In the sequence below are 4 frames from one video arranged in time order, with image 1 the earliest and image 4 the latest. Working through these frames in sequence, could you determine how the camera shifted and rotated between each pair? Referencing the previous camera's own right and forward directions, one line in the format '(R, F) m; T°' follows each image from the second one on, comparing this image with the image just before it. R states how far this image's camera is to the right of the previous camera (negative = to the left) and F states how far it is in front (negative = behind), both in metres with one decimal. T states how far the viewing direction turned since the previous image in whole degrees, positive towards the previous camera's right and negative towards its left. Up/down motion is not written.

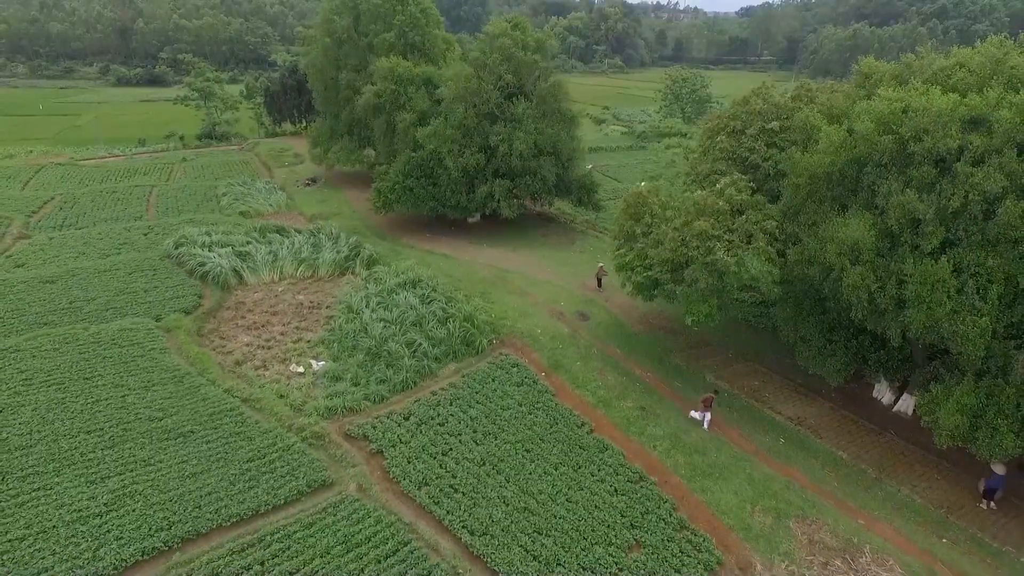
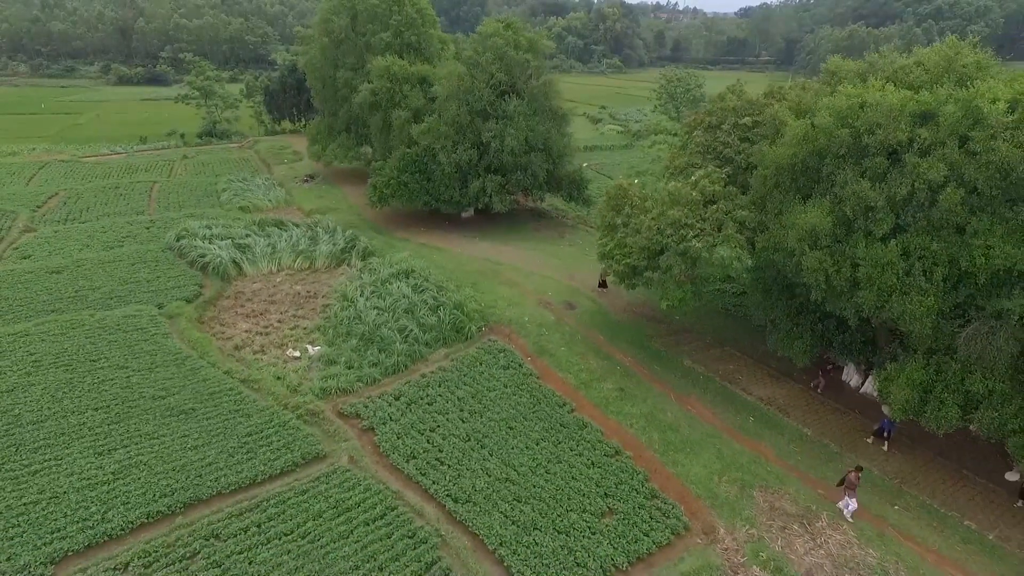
(+0.5, -1.0) m; 0°
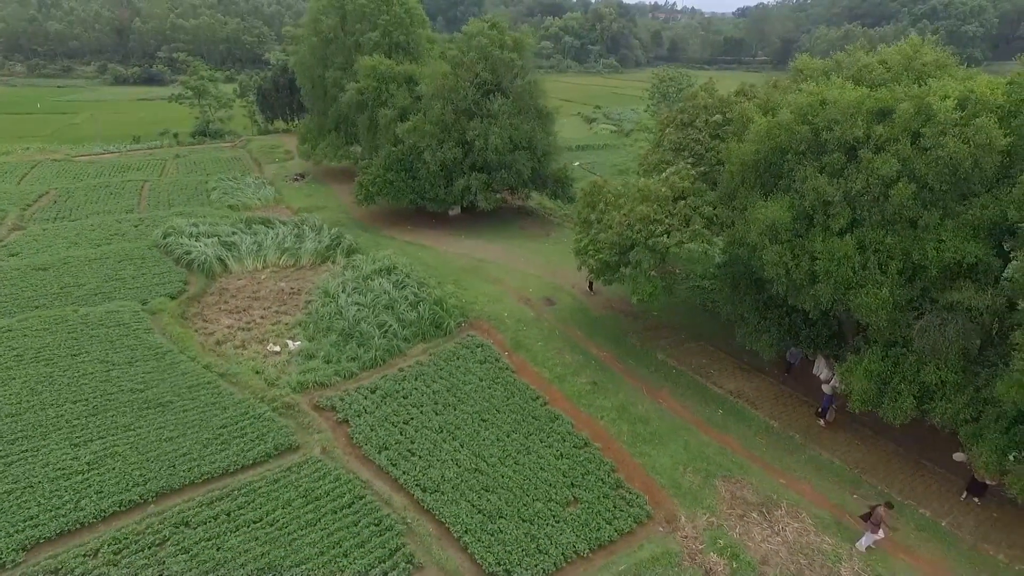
(+0.8, -0.3) m; 0°
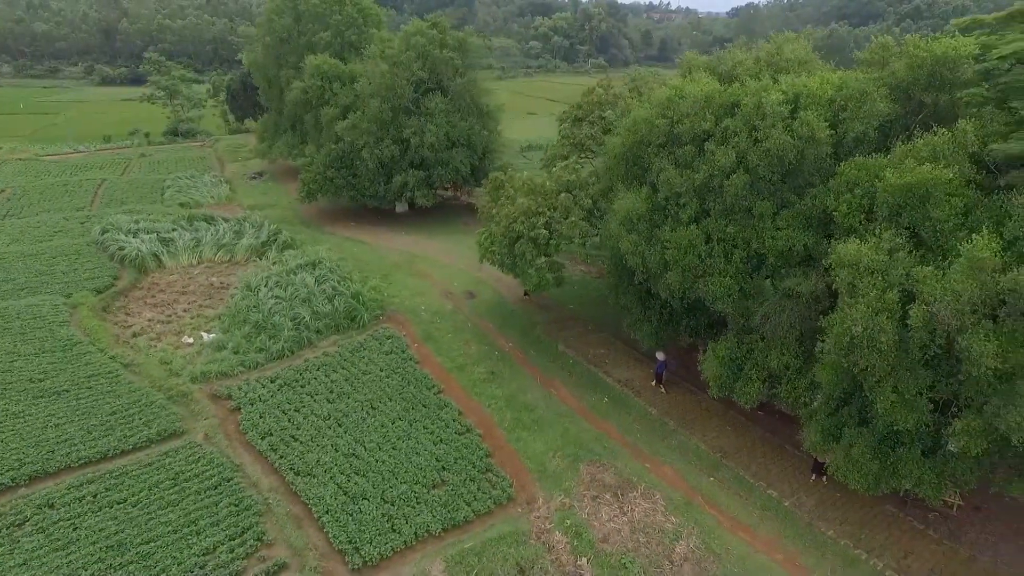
(+3.4, -0.5) m; 0°
